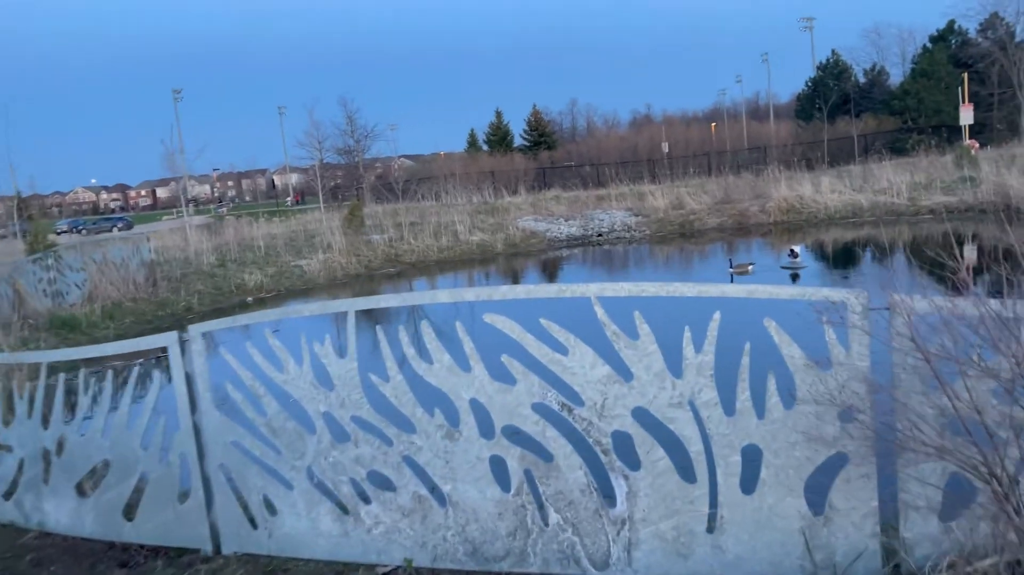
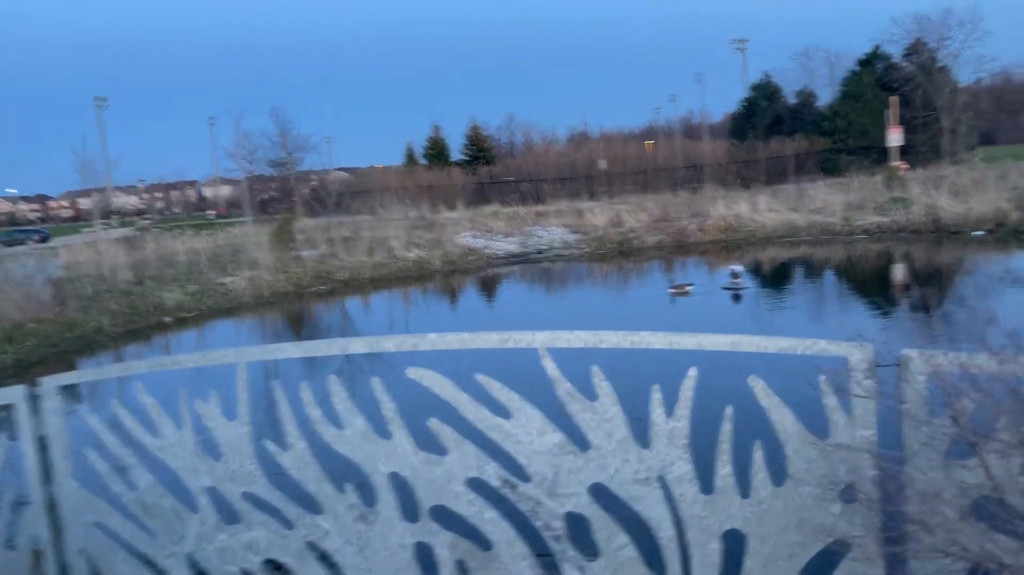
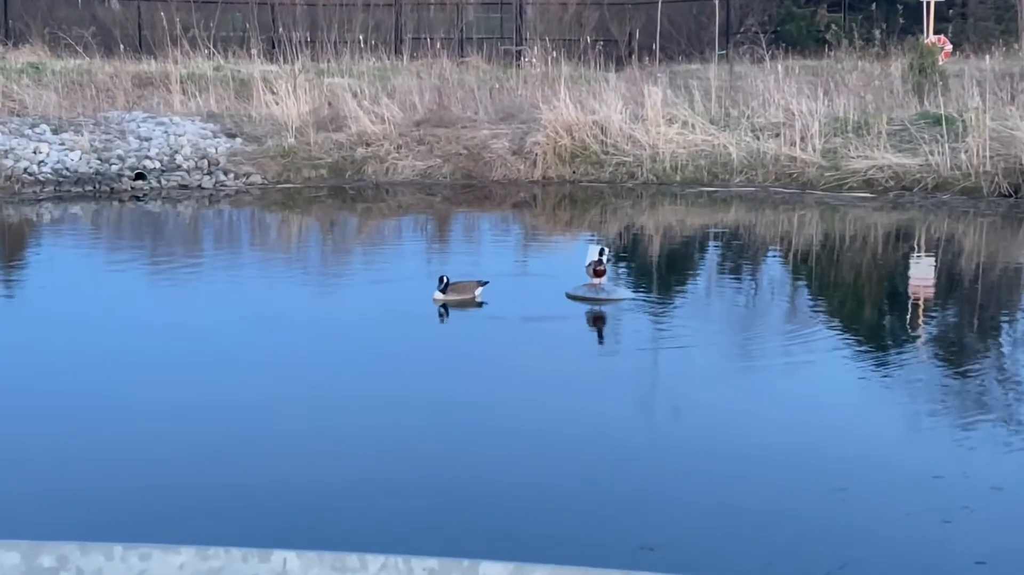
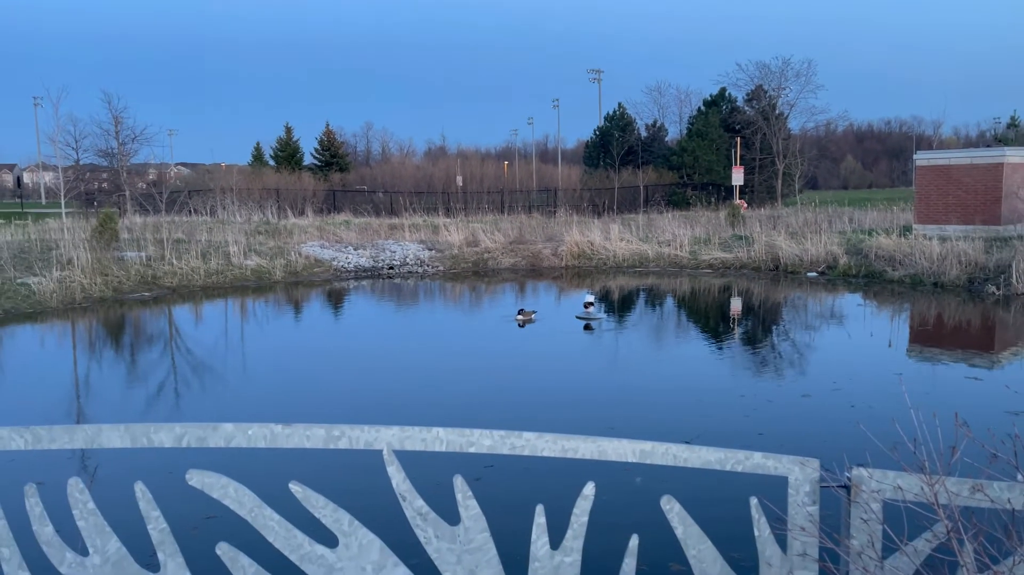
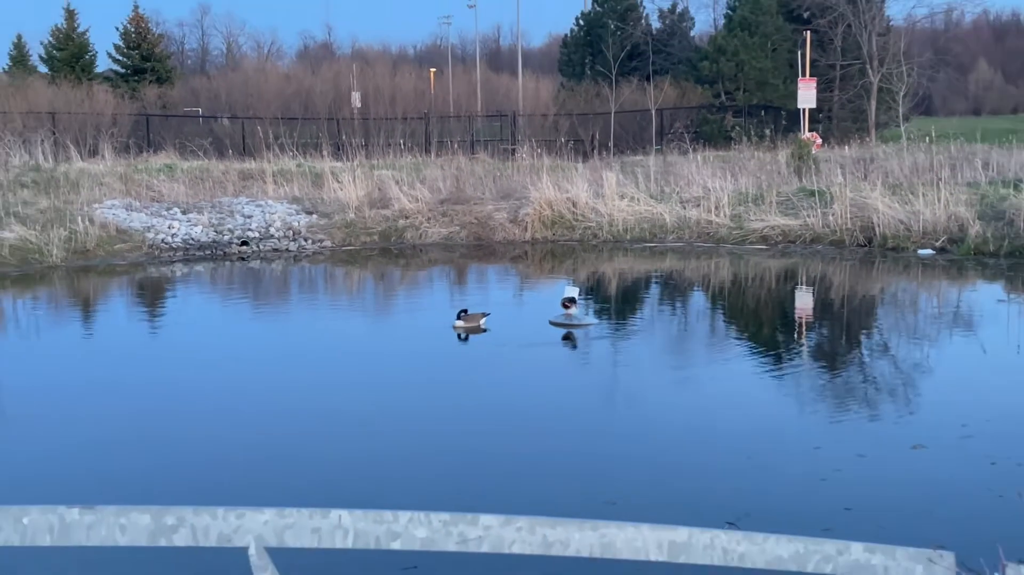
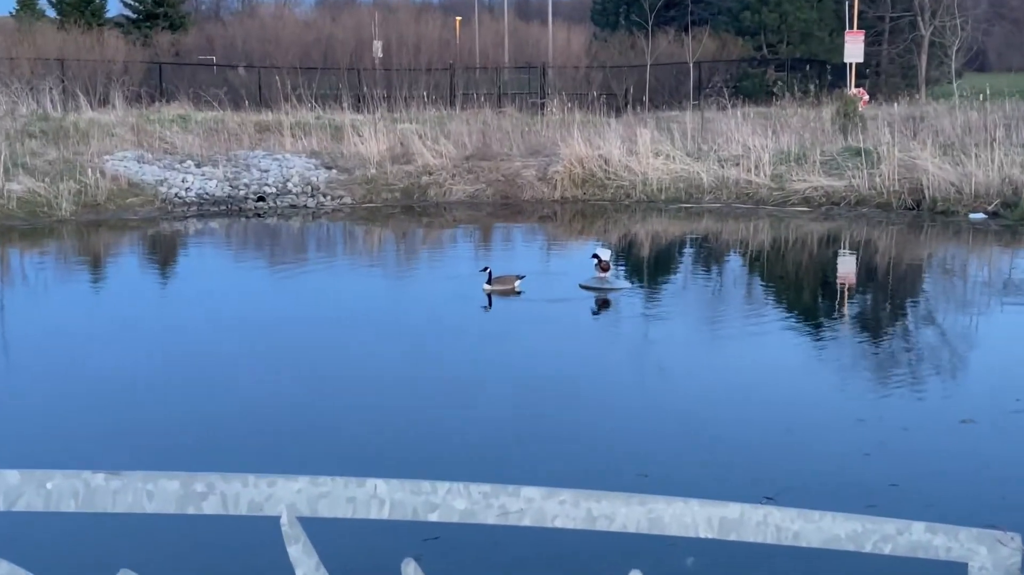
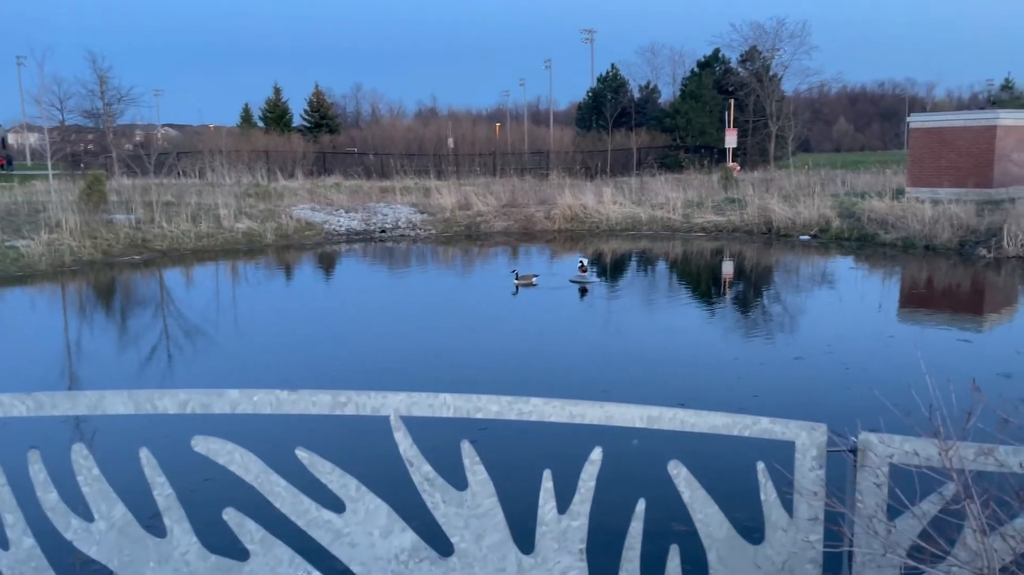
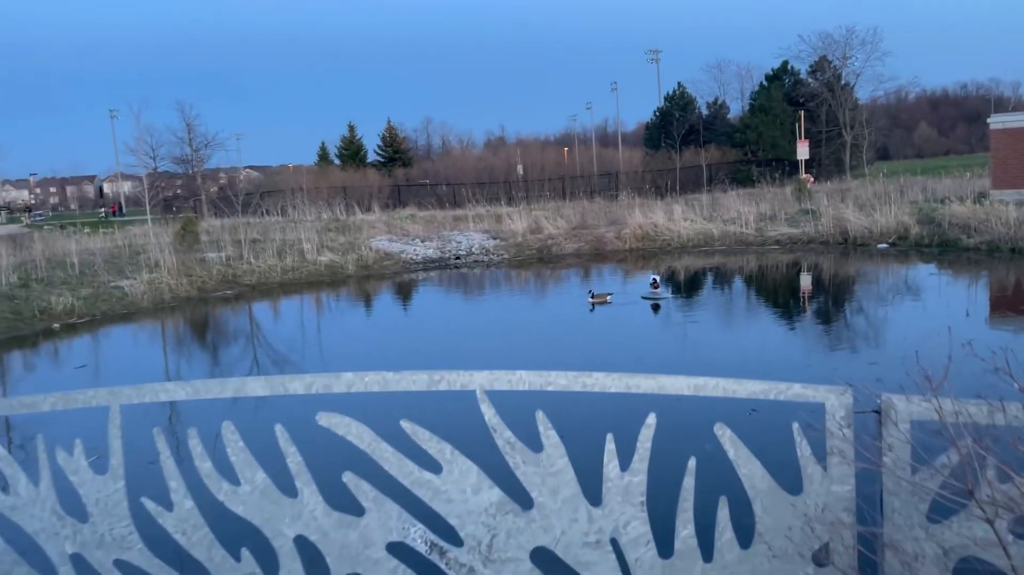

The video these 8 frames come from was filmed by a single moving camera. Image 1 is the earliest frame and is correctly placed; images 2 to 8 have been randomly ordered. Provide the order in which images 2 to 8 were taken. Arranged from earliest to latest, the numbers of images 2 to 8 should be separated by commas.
2, 8, 7, 6, 3, 5, 4
